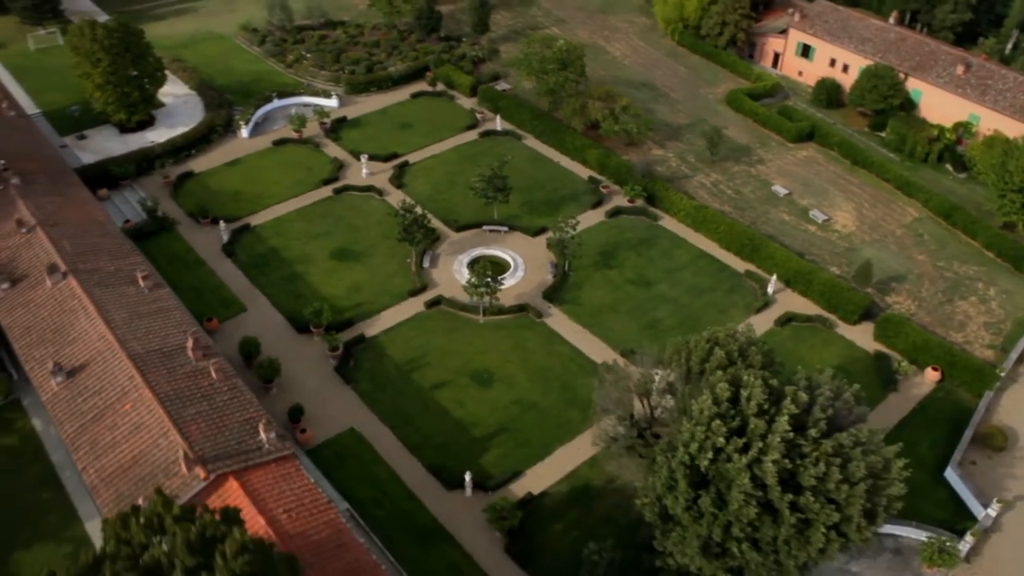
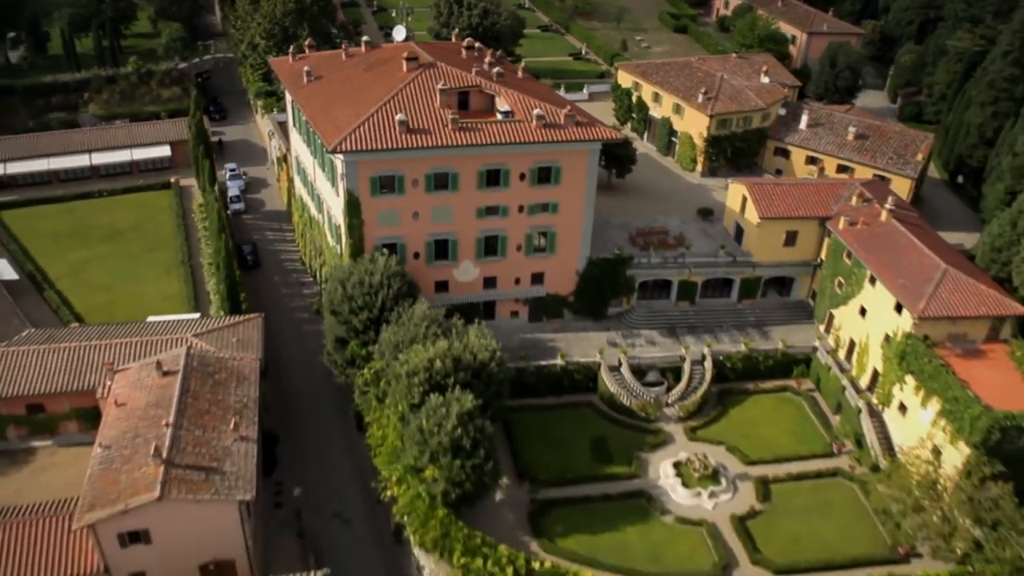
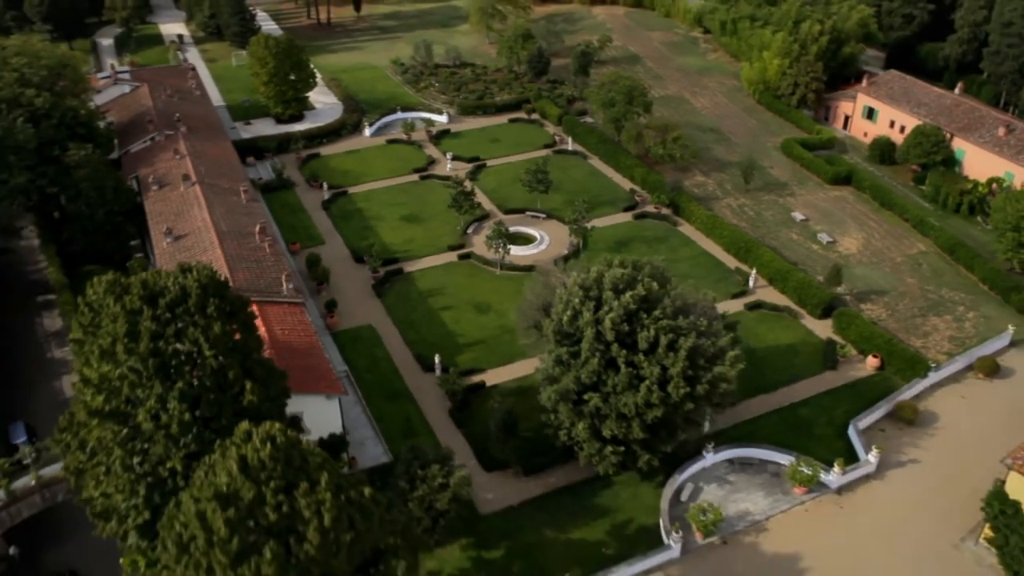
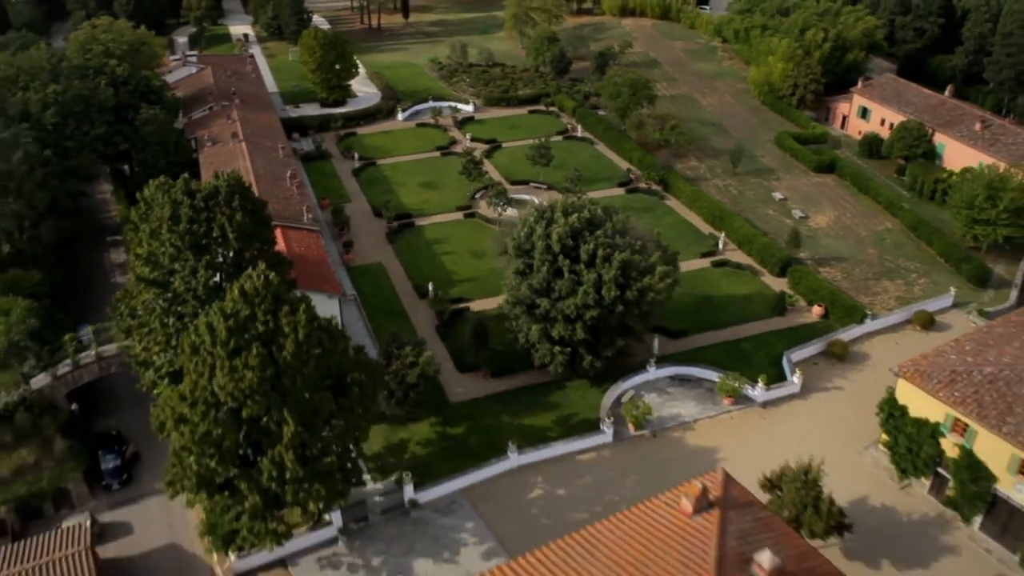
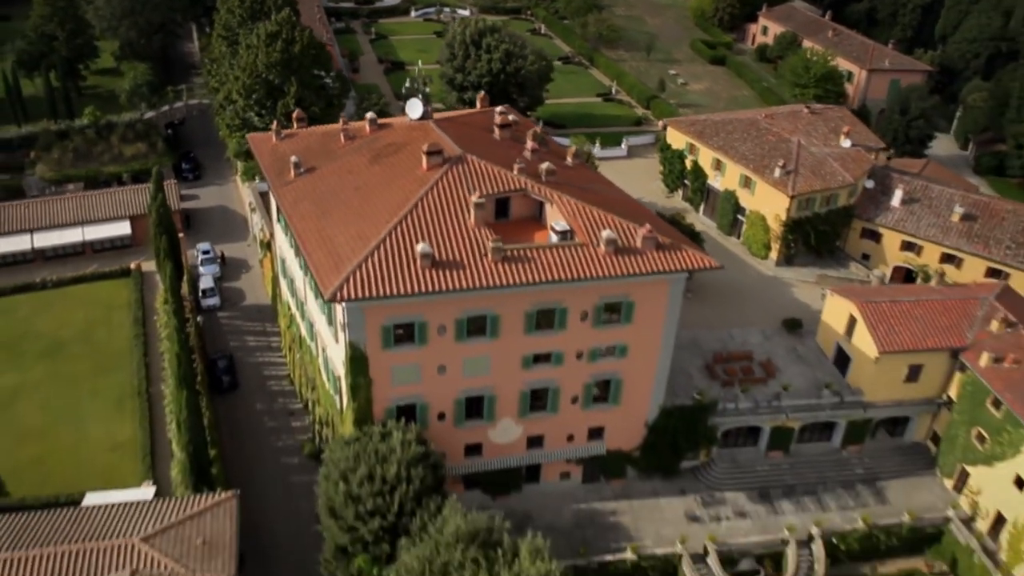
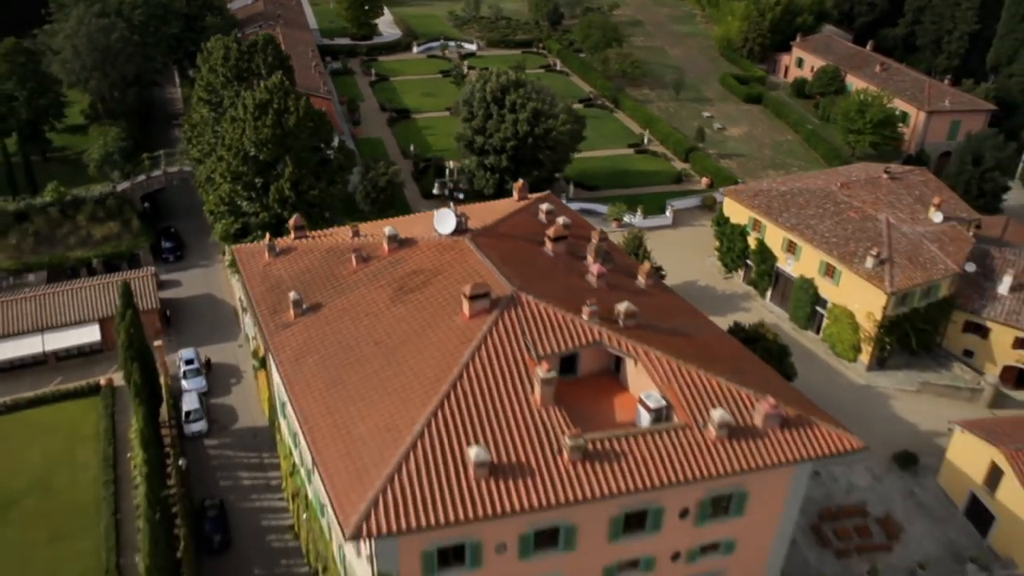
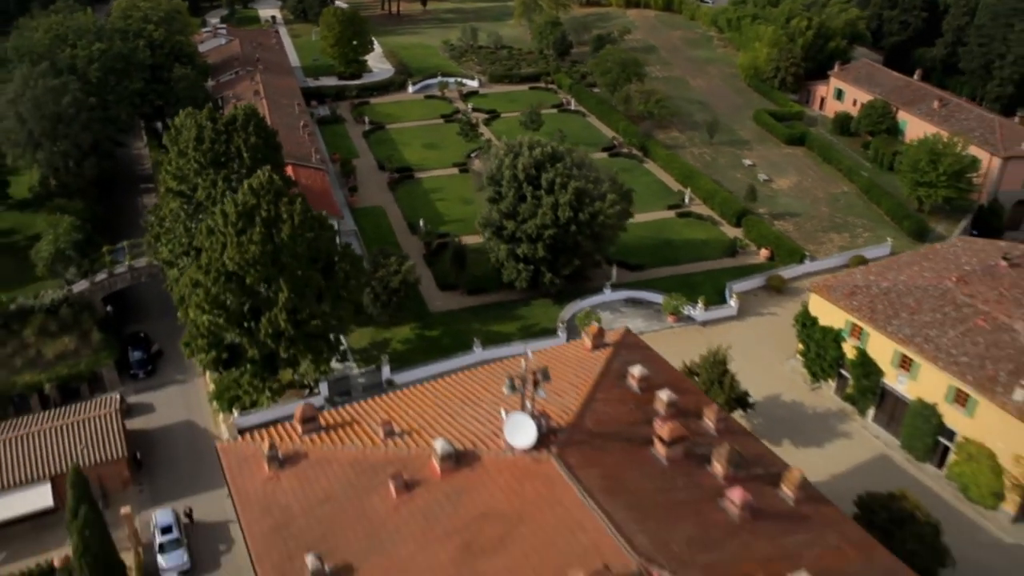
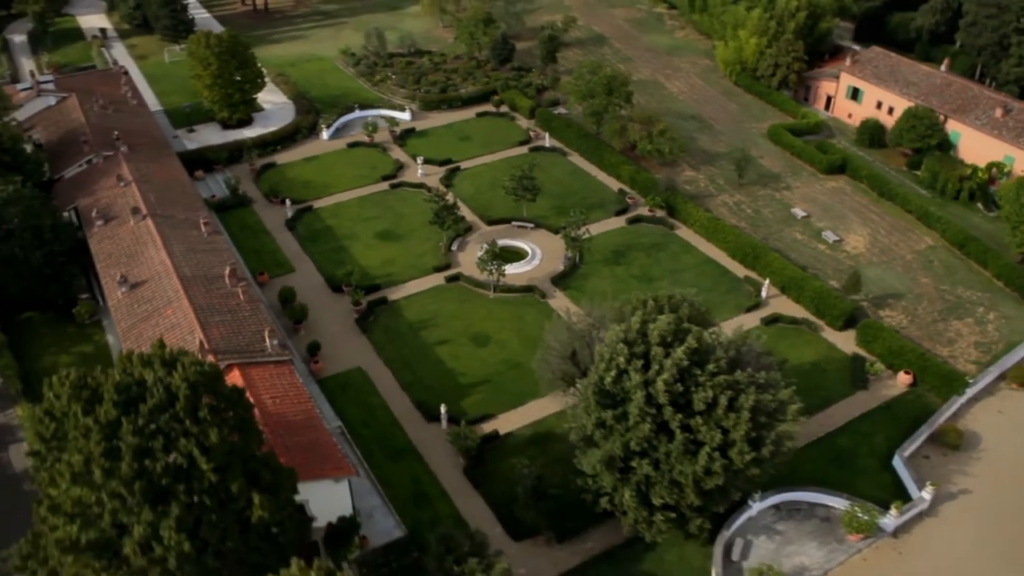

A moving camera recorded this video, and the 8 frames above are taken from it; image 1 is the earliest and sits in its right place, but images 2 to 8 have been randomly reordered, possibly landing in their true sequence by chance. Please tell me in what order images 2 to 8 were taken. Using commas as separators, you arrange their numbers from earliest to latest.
8, 3, 4, 7, 6, 5, 2
